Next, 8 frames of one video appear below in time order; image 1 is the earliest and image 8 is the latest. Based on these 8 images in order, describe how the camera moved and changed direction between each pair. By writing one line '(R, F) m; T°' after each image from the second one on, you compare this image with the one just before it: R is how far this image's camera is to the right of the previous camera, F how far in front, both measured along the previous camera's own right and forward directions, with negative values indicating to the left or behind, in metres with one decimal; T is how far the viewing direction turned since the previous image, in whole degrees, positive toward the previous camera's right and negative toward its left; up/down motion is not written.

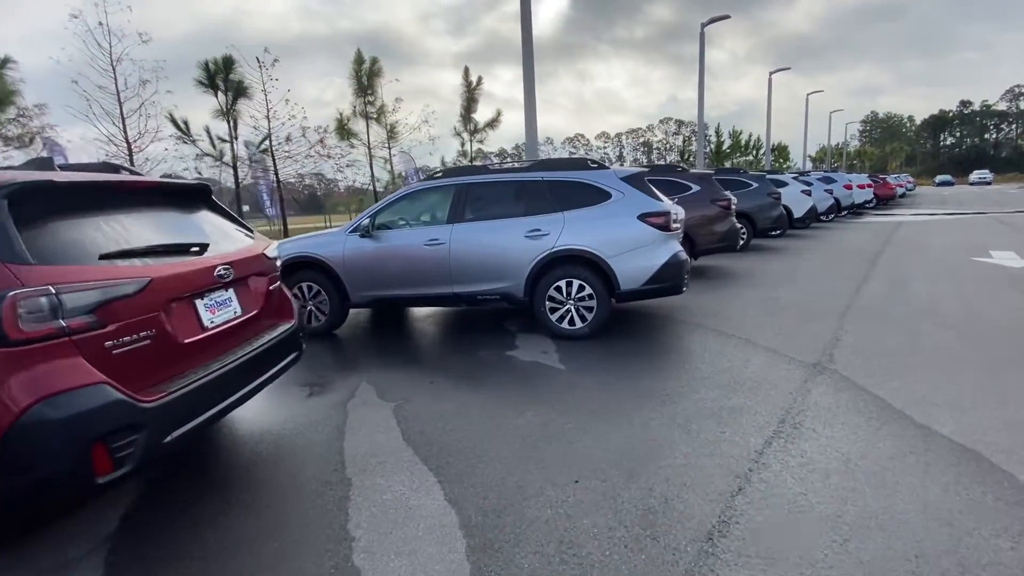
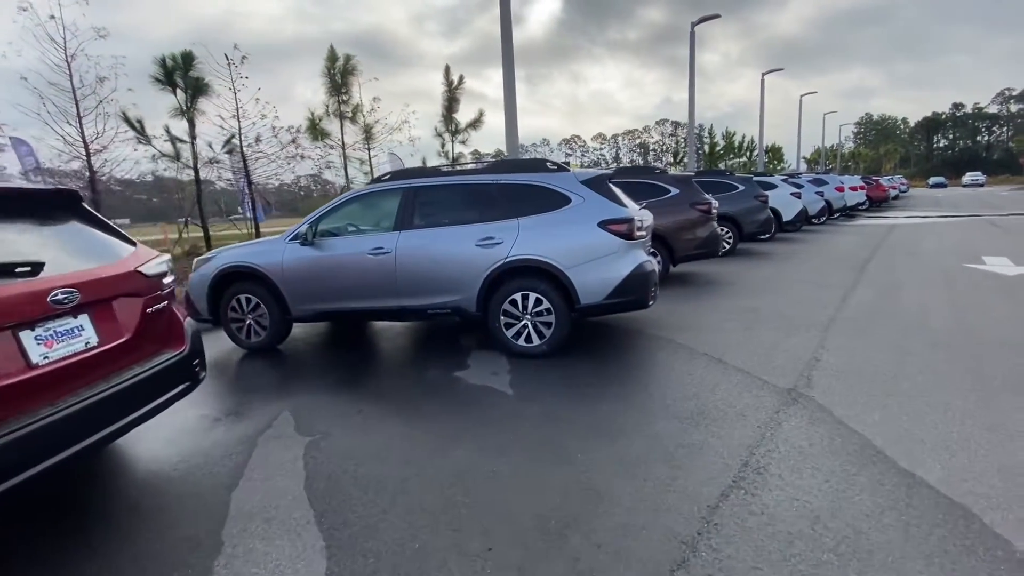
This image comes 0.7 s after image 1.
(+0.6, +0.6) m; 0°
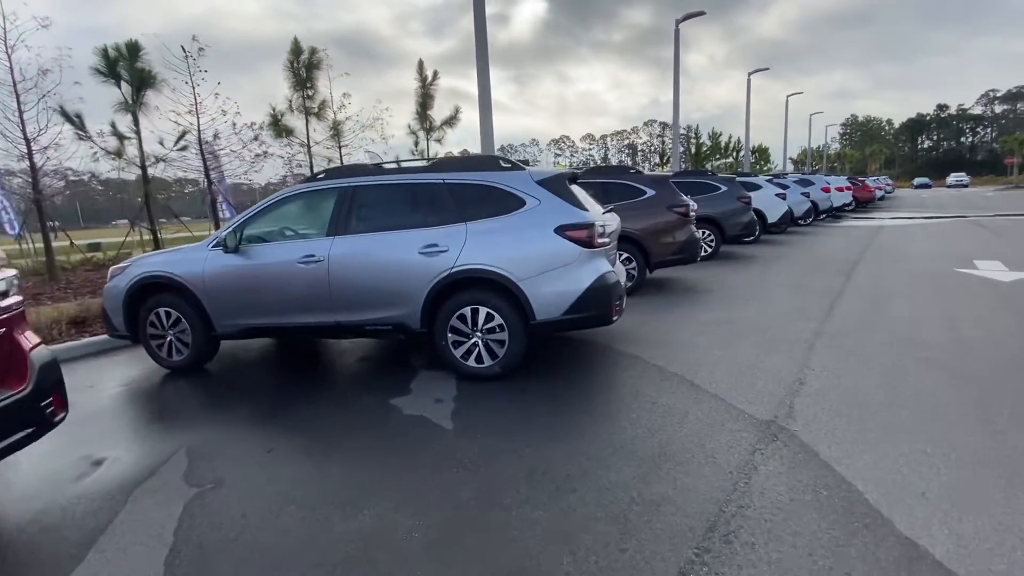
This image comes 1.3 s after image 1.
(+0.5, +0.7) m; +1°
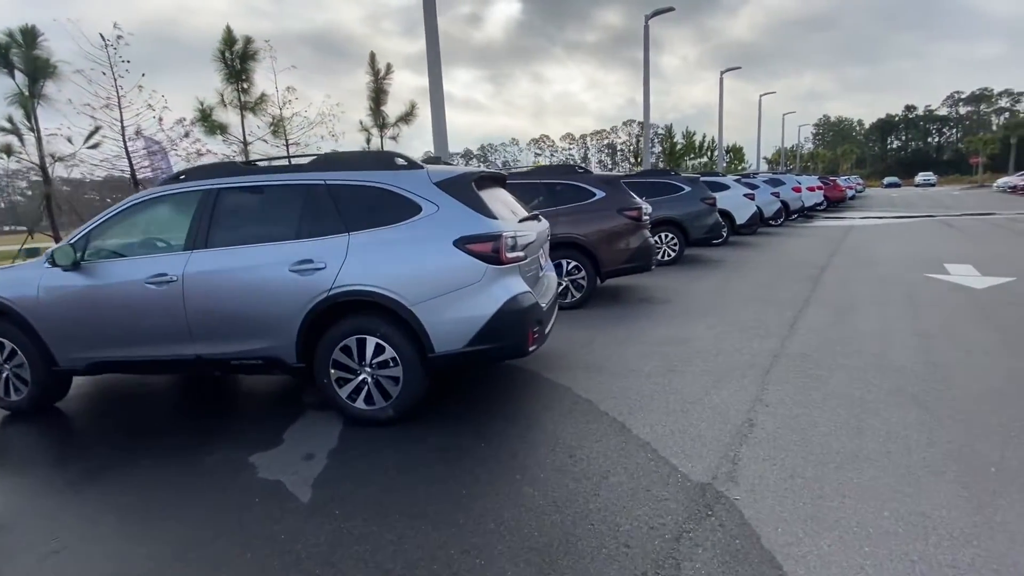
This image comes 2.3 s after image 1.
(+0.8, +0.9) m; +2°
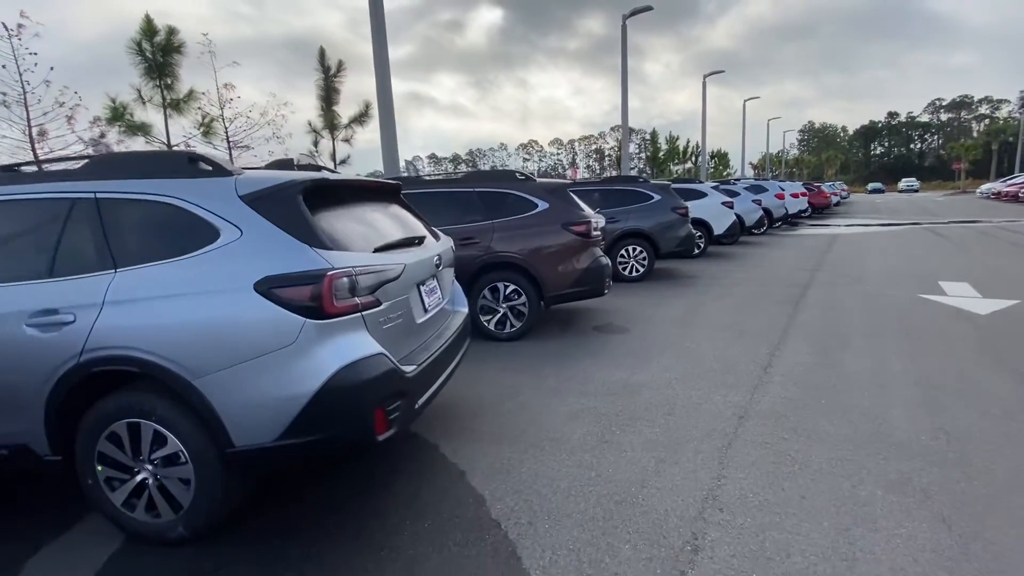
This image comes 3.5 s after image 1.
(+0.9, +1.3) m; +1°
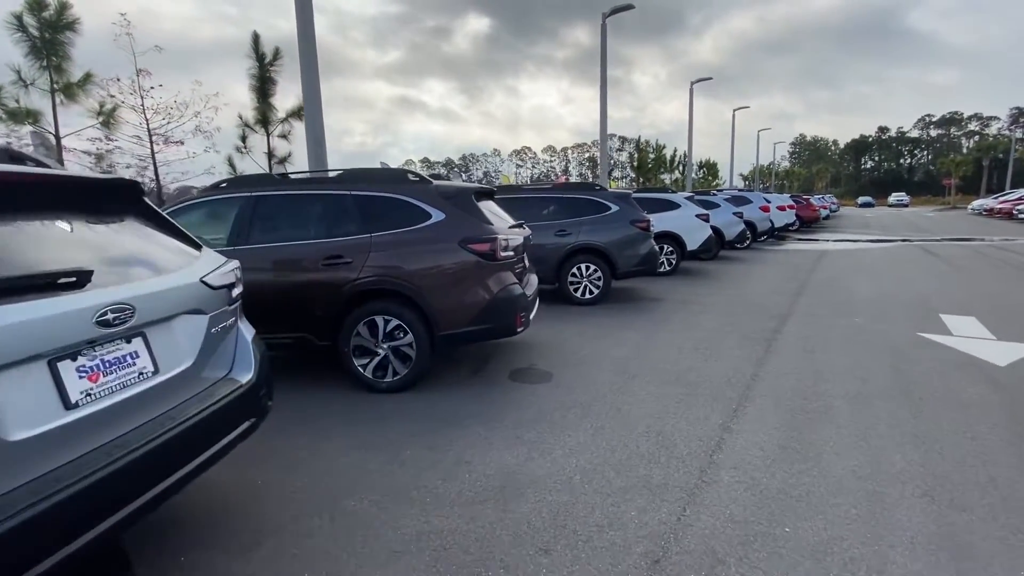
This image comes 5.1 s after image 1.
(+1.2, +1.6) m; +1°
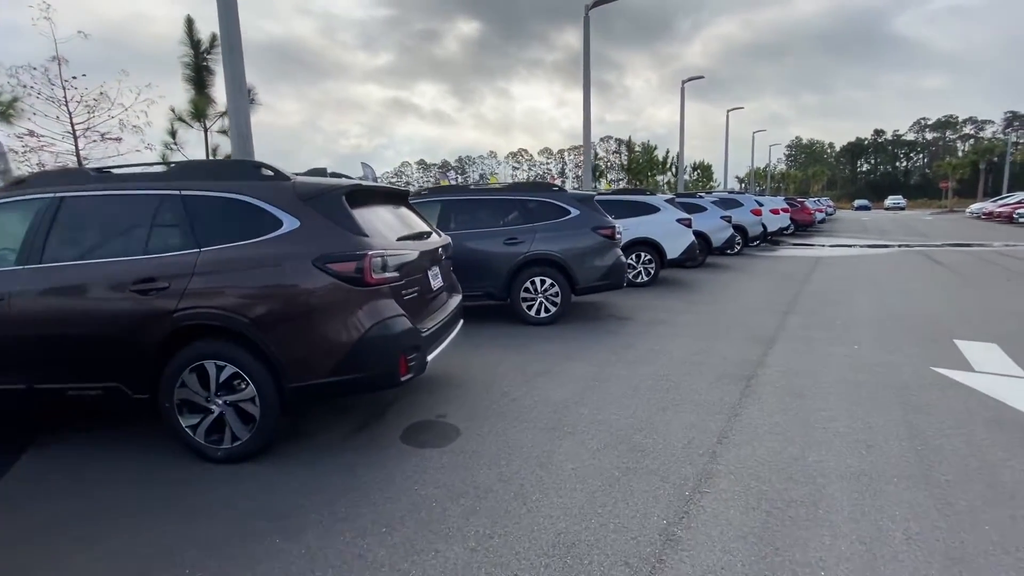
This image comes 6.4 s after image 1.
(+0.9, +1.4) m; 0°
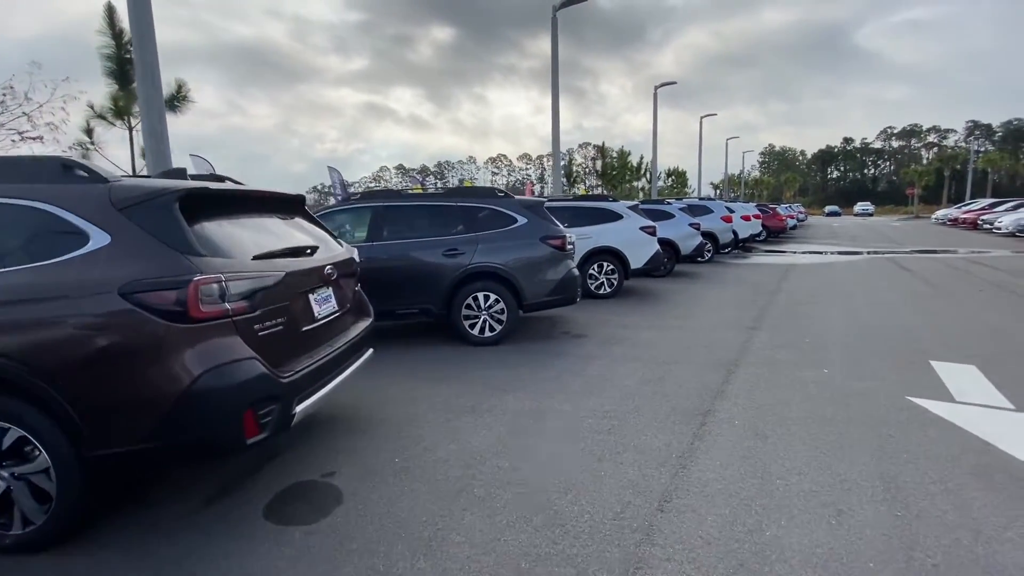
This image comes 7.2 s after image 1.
(+0.6, +0.8) m; +2°
